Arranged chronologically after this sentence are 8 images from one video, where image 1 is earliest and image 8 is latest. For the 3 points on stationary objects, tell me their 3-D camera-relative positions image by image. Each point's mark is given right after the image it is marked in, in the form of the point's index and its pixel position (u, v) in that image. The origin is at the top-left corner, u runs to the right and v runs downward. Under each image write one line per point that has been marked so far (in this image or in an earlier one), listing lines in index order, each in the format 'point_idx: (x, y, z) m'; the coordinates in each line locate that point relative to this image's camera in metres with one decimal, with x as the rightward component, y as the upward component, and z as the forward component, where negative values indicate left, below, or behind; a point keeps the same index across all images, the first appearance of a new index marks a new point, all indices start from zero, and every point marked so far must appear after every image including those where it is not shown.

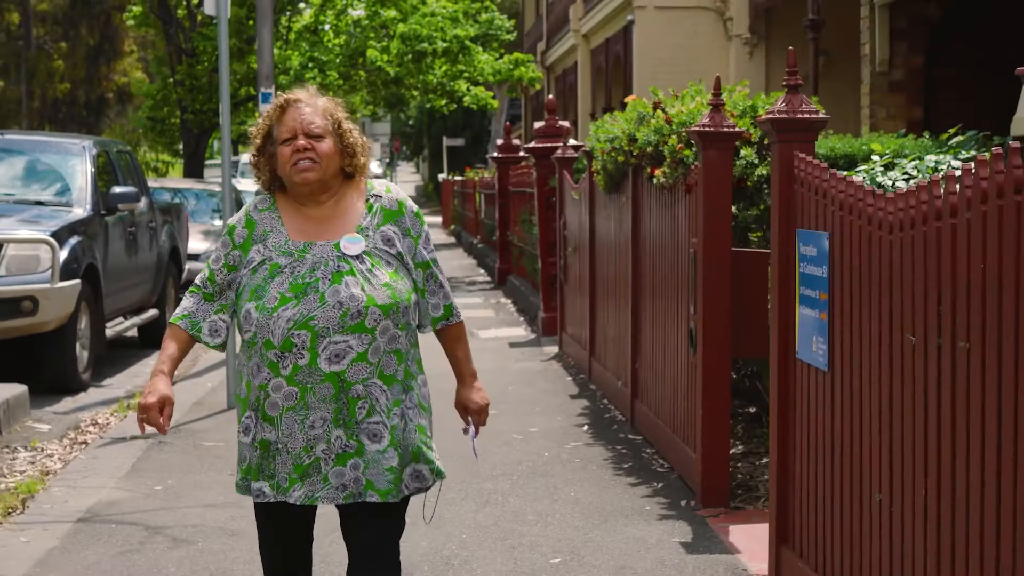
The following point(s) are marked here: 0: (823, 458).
0: (+0.9, -0.5, +4.6) m
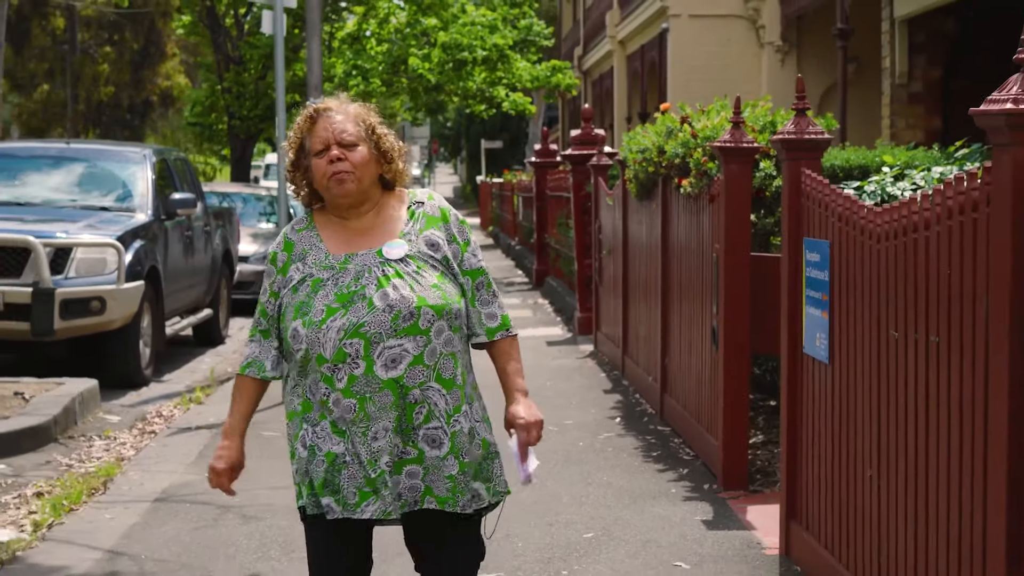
0: (+1.0, -0.5, +5.2) m
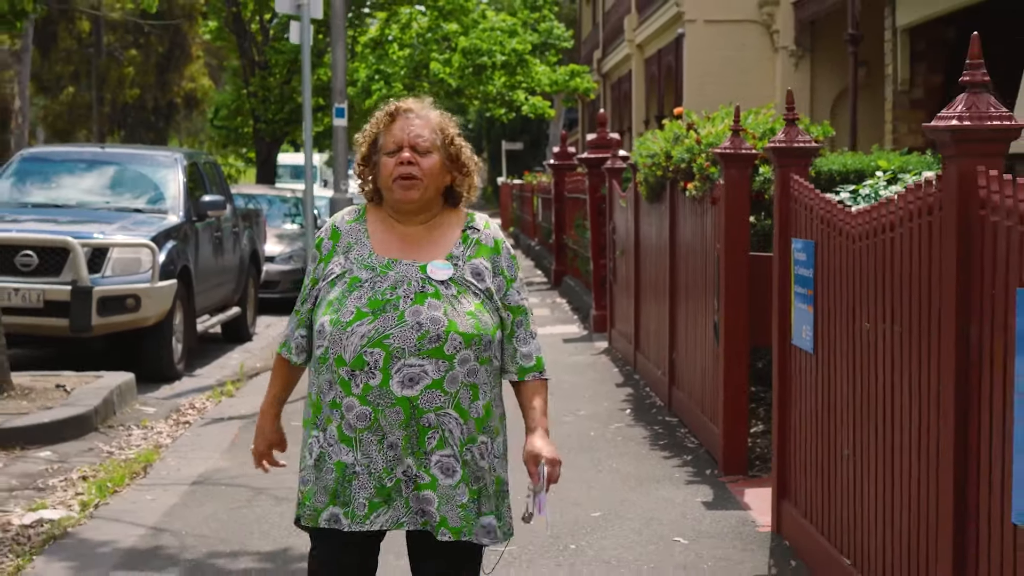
0: (+1.1, -0.5, +5.6) m
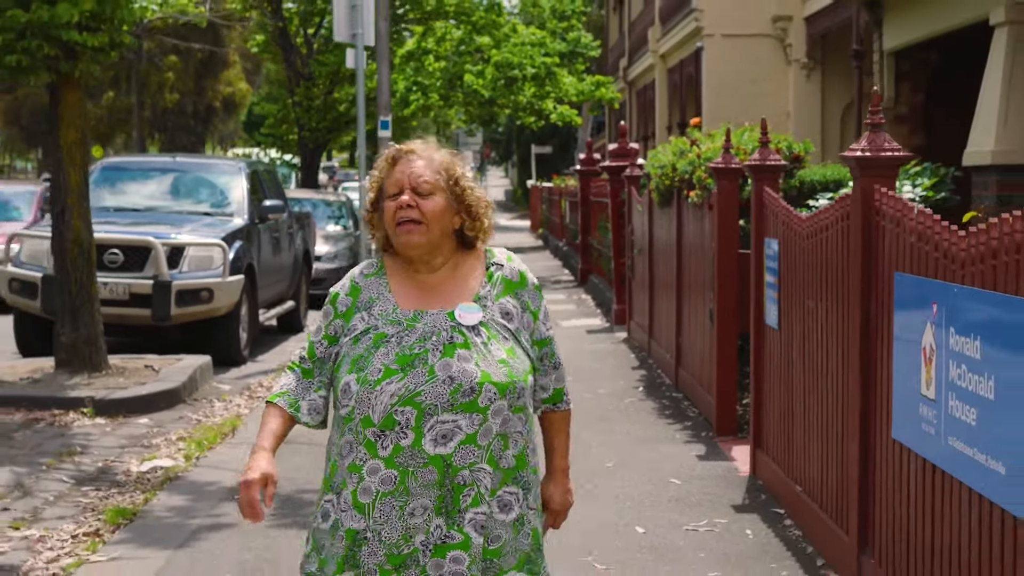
0: (+1.2, -0.4, +7.1) m
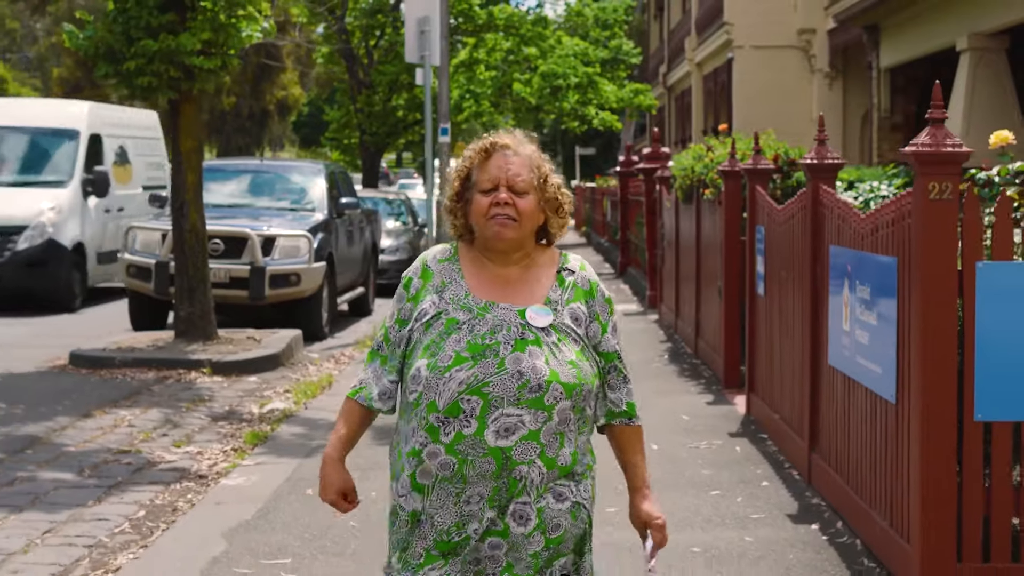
0: (+1.4, -0.3, +9.1) m
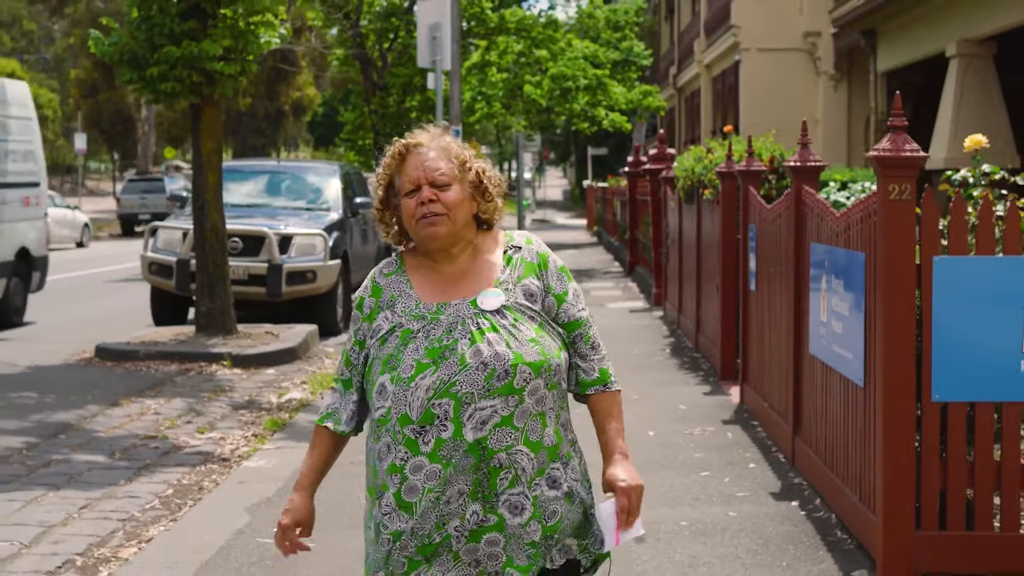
0: (+1.5, -0.3, +9.6) m
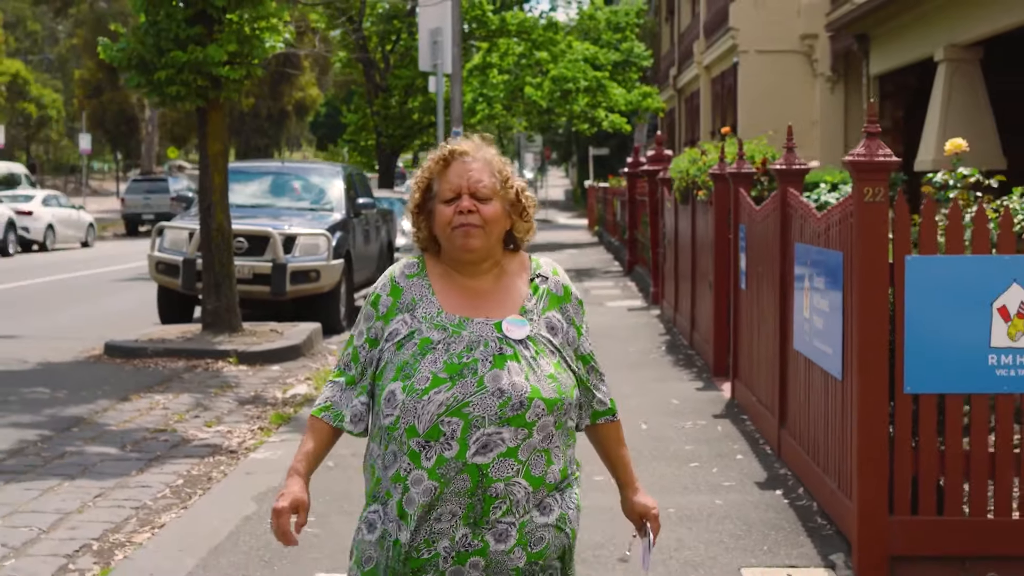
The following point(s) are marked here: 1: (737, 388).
0: (+1.4, -0.3, +9.9) m
1: (+1.4, -0.6, +10.1) m
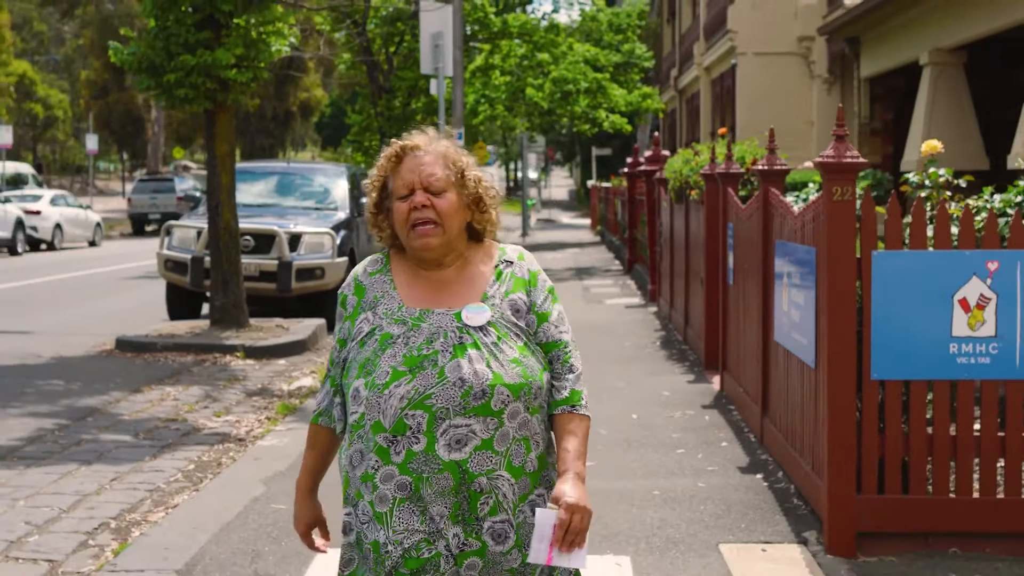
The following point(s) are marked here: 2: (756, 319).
0: (+1.4, -0.2, +10.3) m
1: (+1.4, -0.6, +10.5) m
2: (+1.4, -0.2, +9.0) m
